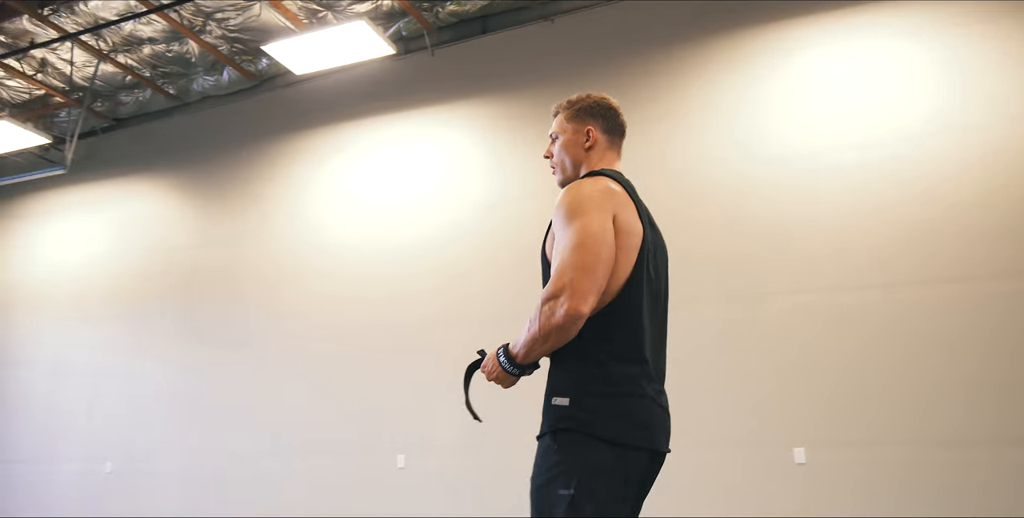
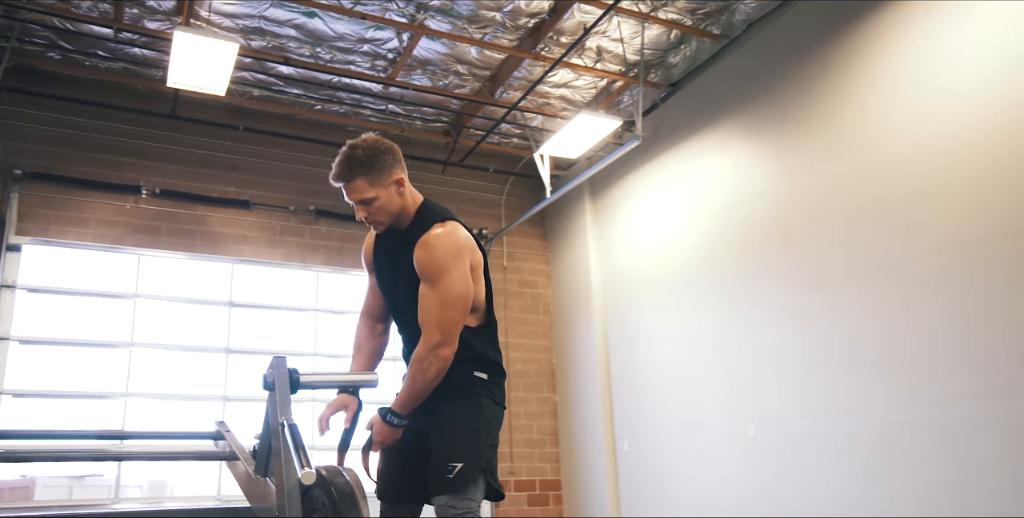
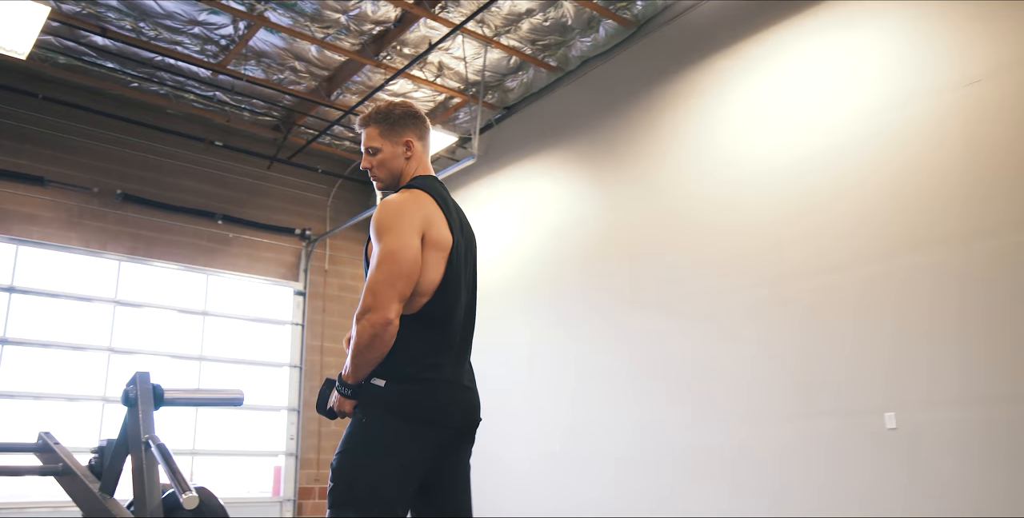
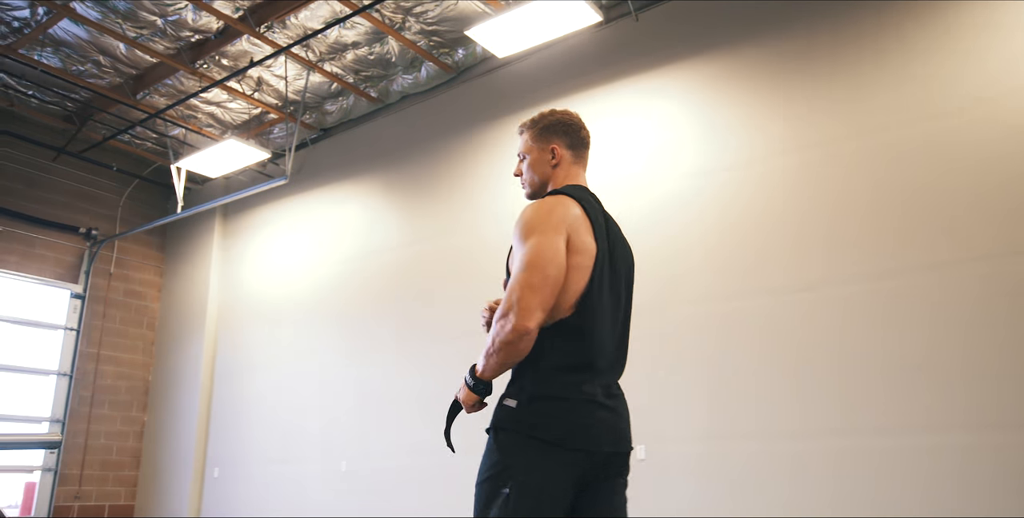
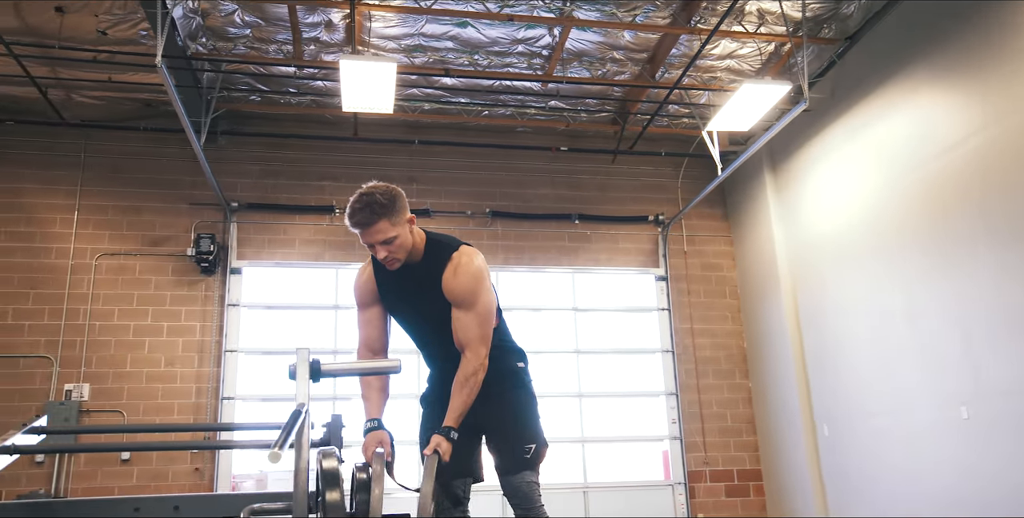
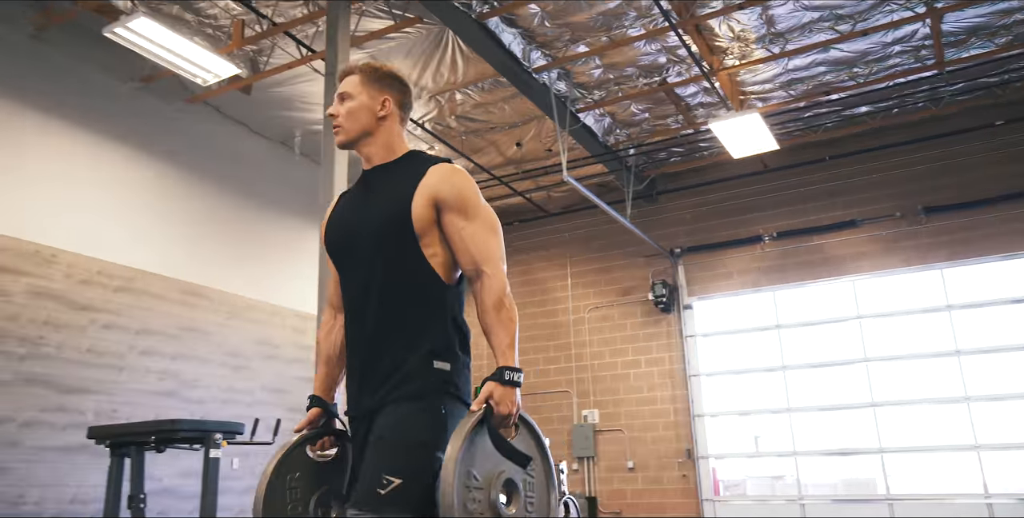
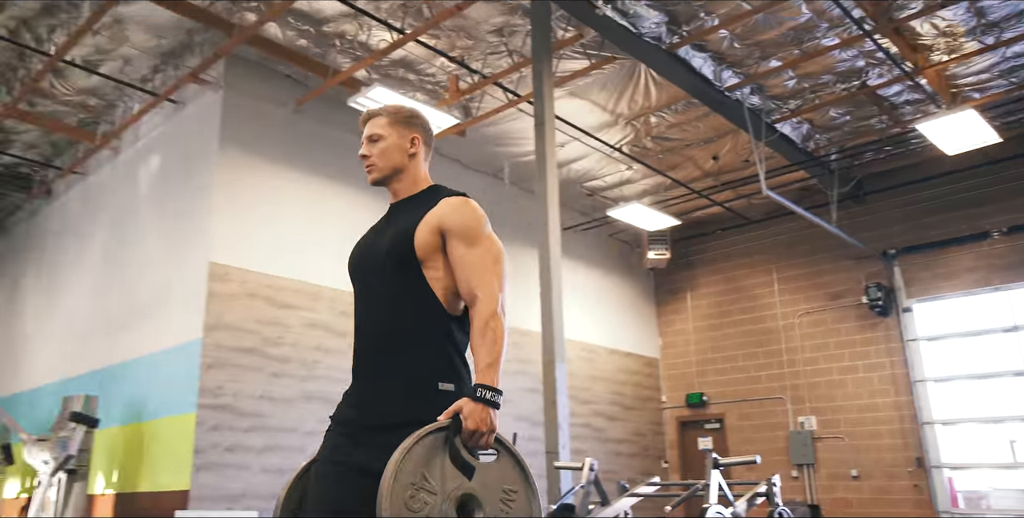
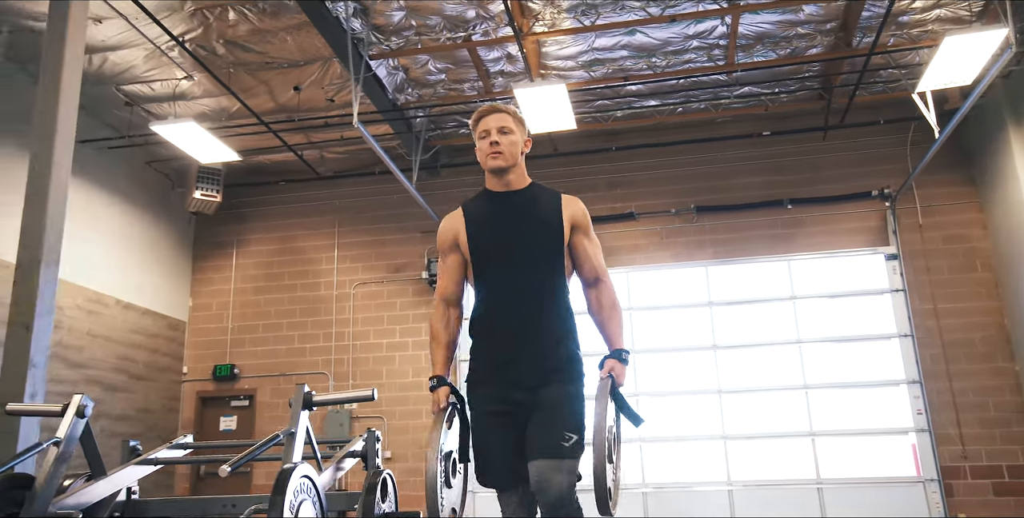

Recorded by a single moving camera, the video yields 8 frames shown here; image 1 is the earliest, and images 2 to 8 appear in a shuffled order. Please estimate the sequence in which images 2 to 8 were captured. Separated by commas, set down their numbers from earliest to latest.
4, 3, 2, 5, 8, 6, 7
